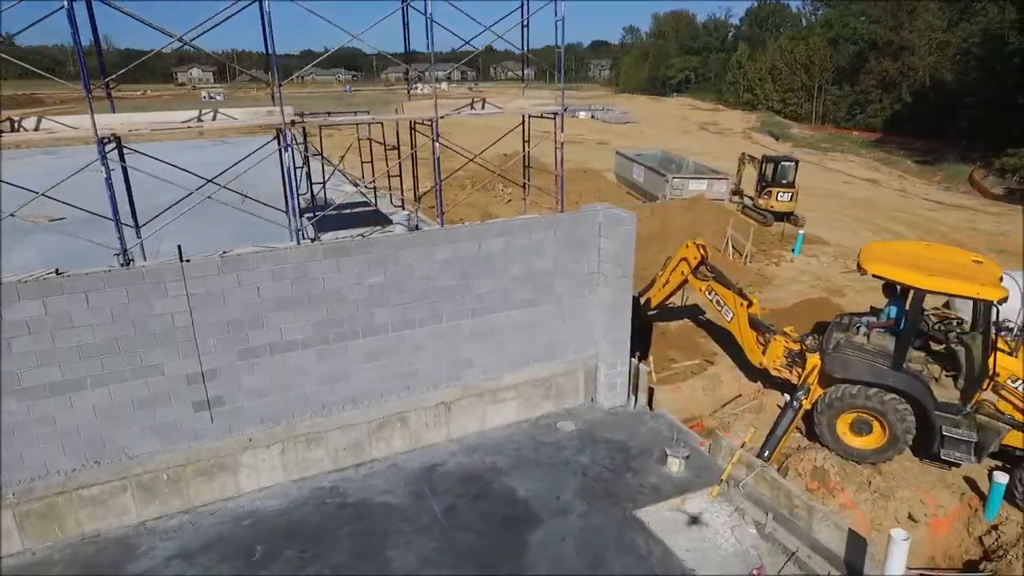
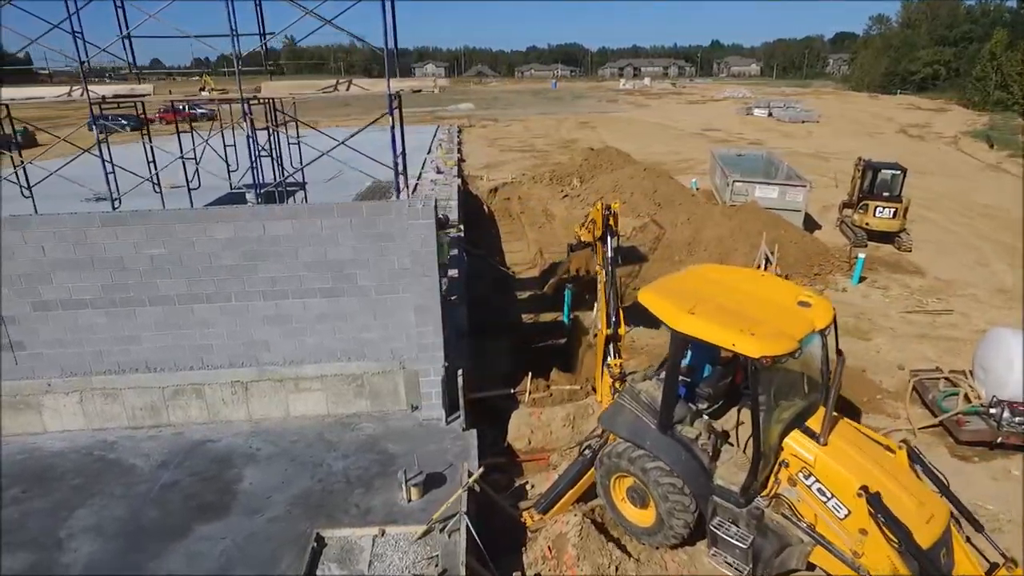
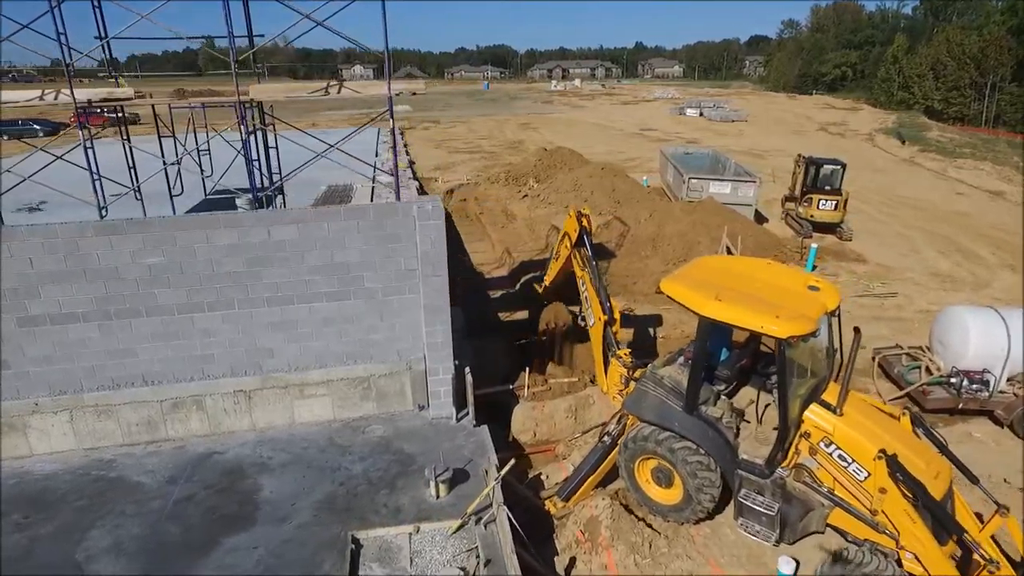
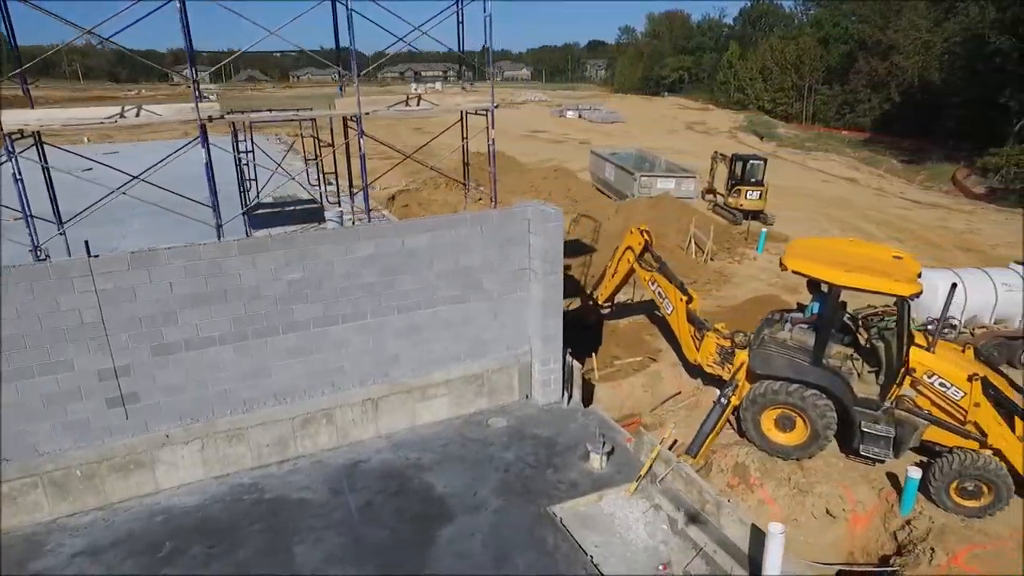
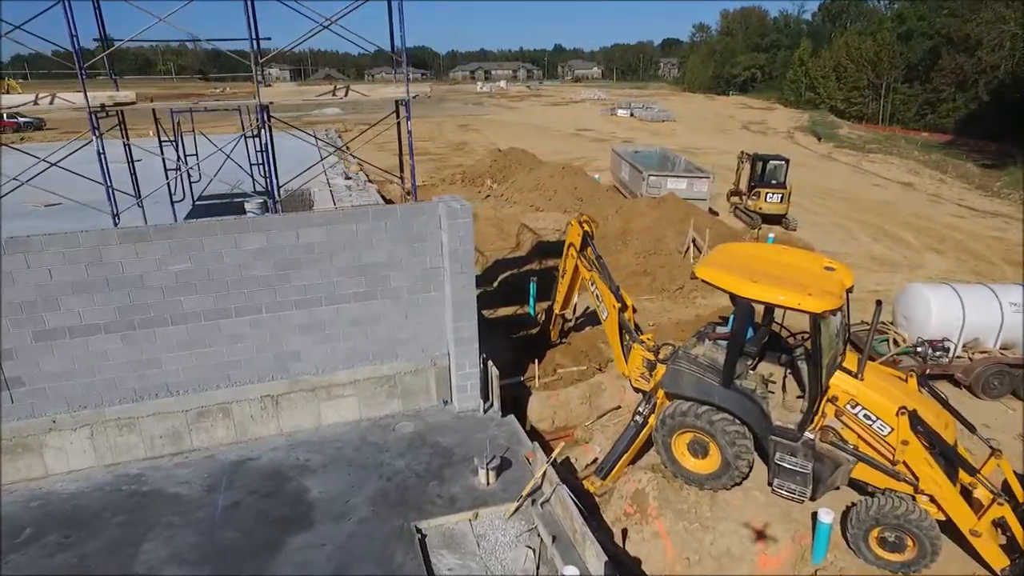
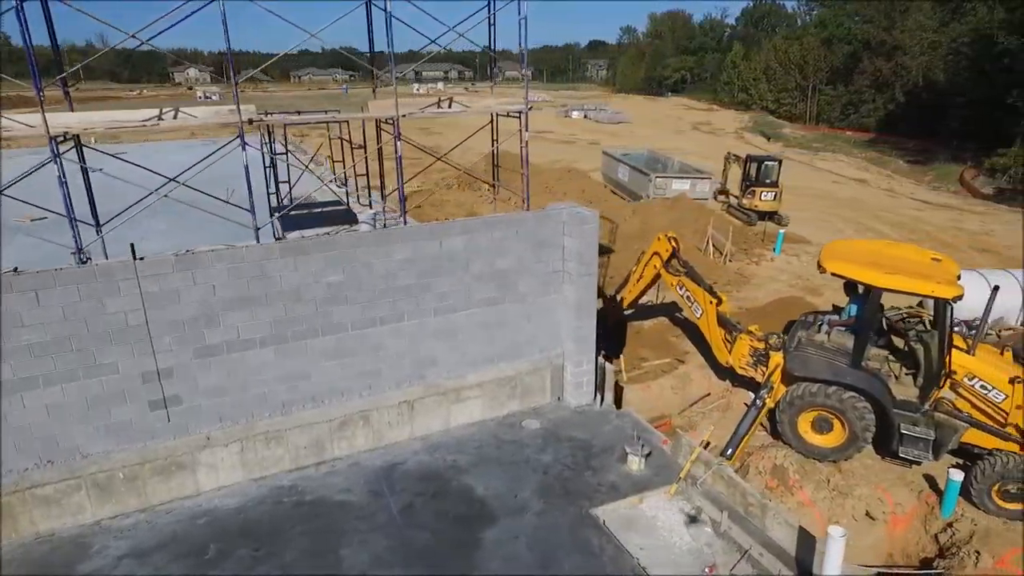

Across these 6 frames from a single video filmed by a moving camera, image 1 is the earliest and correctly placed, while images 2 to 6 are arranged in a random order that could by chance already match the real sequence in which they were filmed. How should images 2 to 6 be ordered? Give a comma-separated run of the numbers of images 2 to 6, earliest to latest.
6, 4, 5, 3, 2
